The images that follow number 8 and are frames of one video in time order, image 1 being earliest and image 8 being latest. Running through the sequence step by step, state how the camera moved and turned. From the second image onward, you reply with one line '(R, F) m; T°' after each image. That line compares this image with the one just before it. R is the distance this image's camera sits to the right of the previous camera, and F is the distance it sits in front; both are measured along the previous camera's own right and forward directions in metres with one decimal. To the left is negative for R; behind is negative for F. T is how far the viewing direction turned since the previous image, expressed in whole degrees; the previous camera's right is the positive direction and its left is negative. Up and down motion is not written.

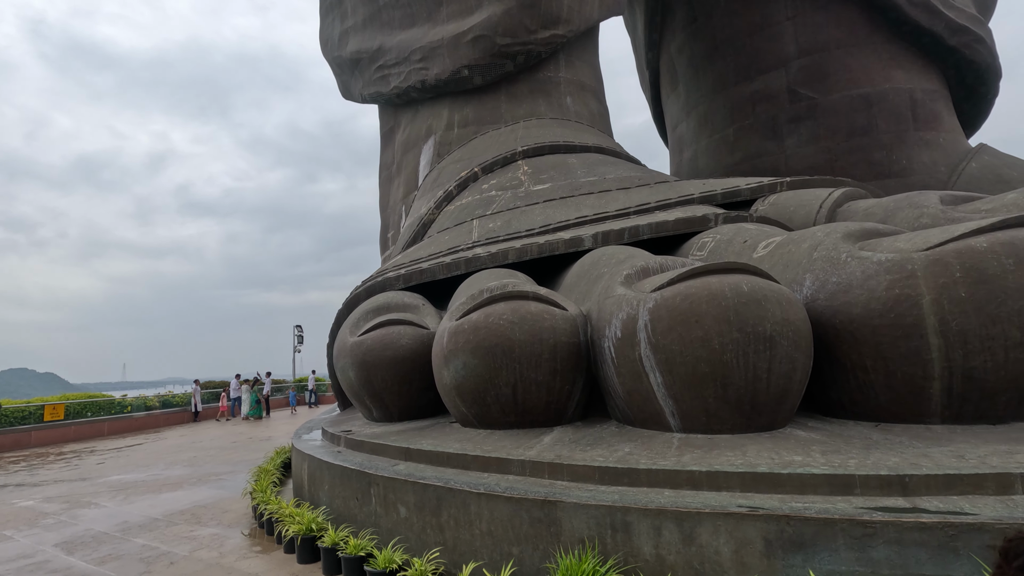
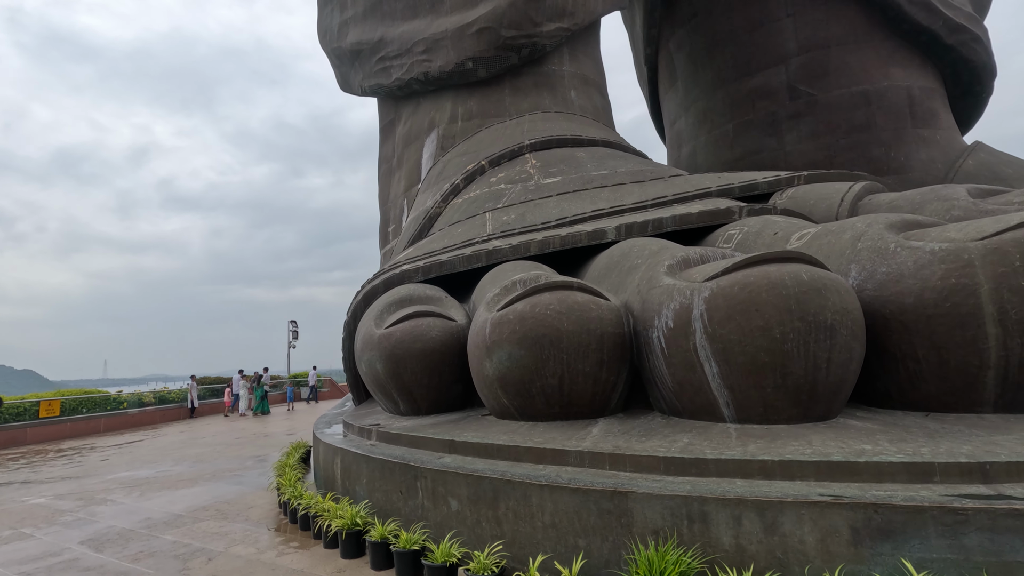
(-0.4, +0.1) m; +1°
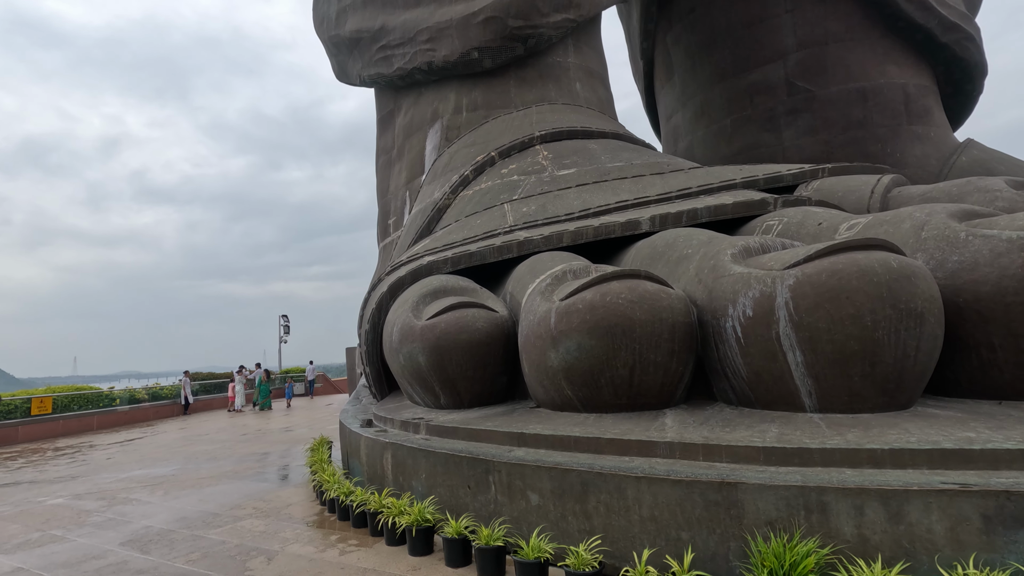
(-0.6, +0.1) m; +2°
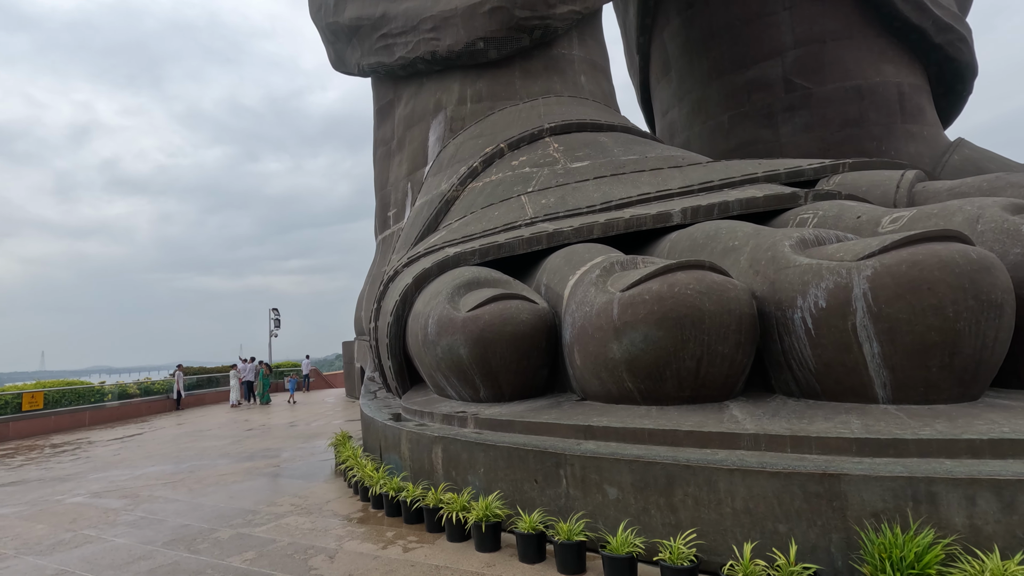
(-0.6, +0.1) m; +2°
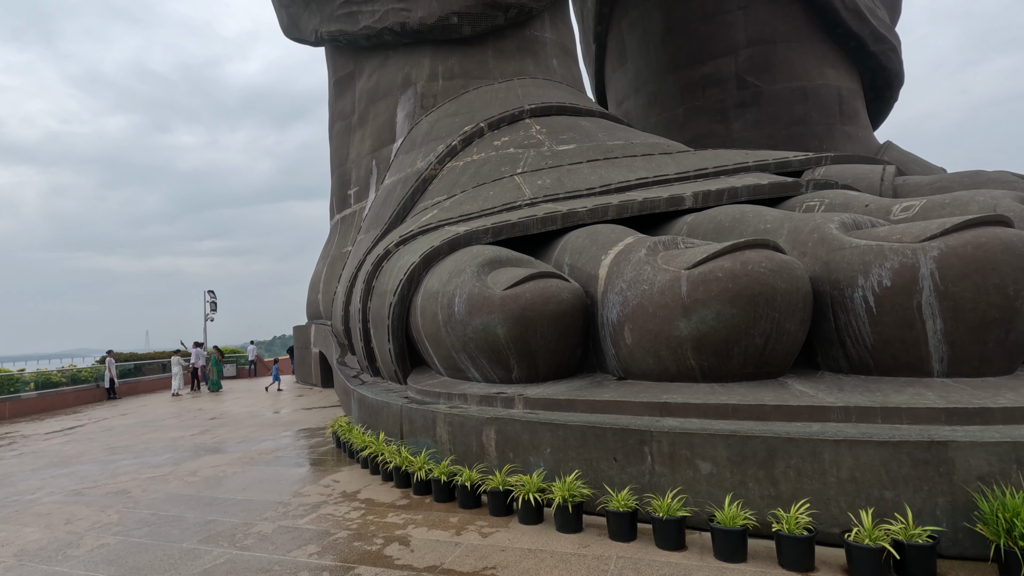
(-0.9, +0.2) m; +7°
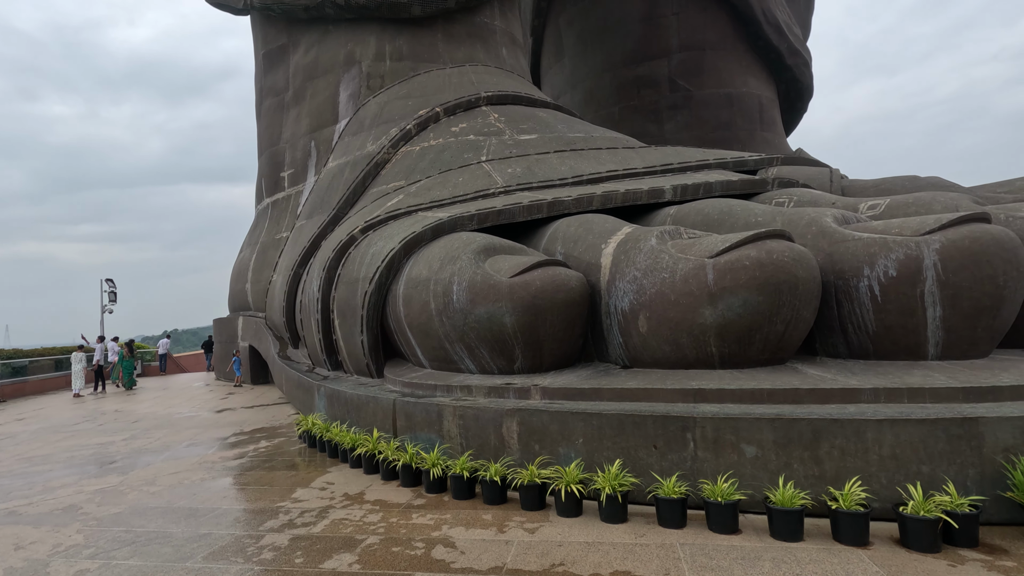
(-0.8, +0.2) m; +9°
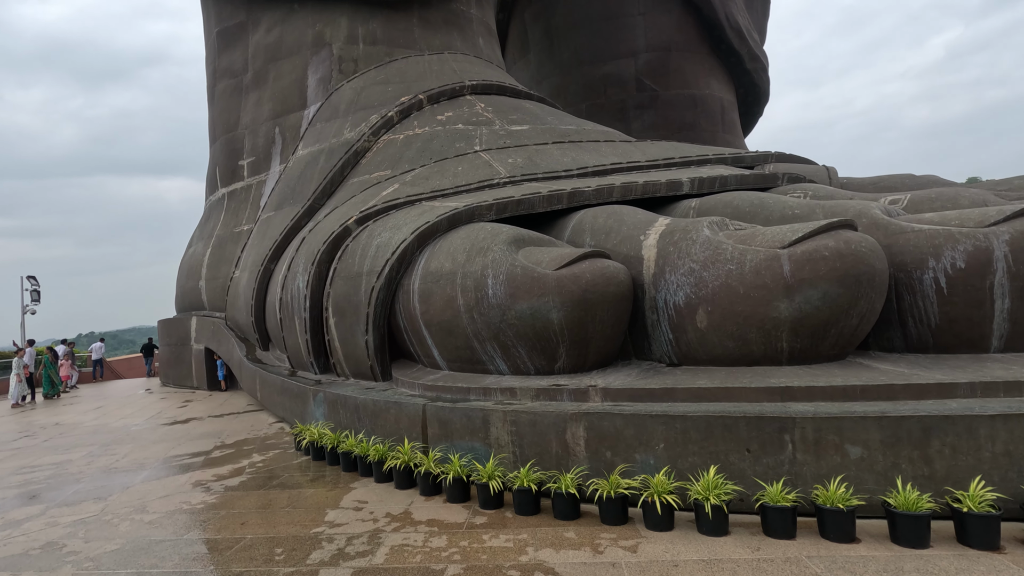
(-0.8, +0.4) m; +6°
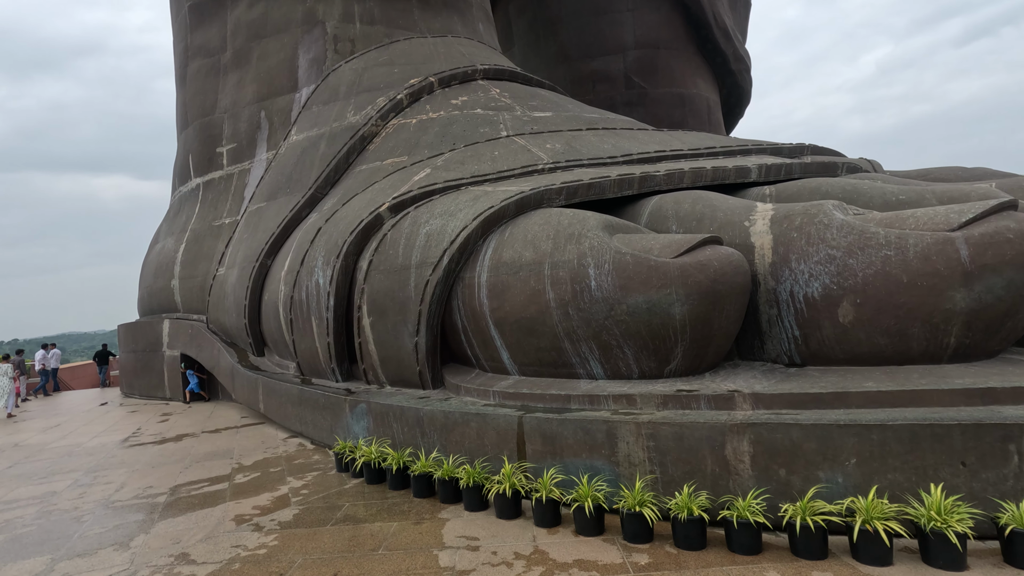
(-1.1, +0.7) m; +5°
